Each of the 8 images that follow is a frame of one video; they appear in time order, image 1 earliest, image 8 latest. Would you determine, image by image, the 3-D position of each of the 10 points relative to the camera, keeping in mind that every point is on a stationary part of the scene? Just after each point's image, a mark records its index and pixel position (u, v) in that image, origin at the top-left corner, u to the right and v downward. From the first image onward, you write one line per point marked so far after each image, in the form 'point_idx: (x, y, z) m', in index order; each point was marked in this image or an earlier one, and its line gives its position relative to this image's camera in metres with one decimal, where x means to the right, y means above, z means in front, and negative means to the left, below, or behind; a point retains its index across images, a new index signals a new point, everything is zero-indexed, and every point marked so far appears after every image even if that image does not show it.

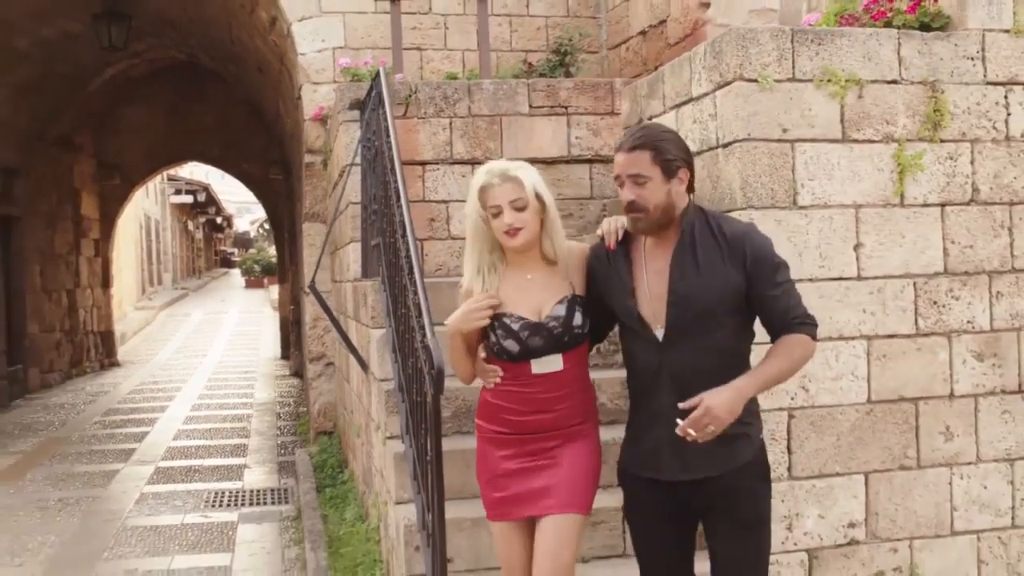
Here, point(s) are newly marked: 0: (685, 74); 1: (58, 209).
0: (+0.5, +0.6, +3.0) m
1: (-4.6, +0.8, +11.4) m
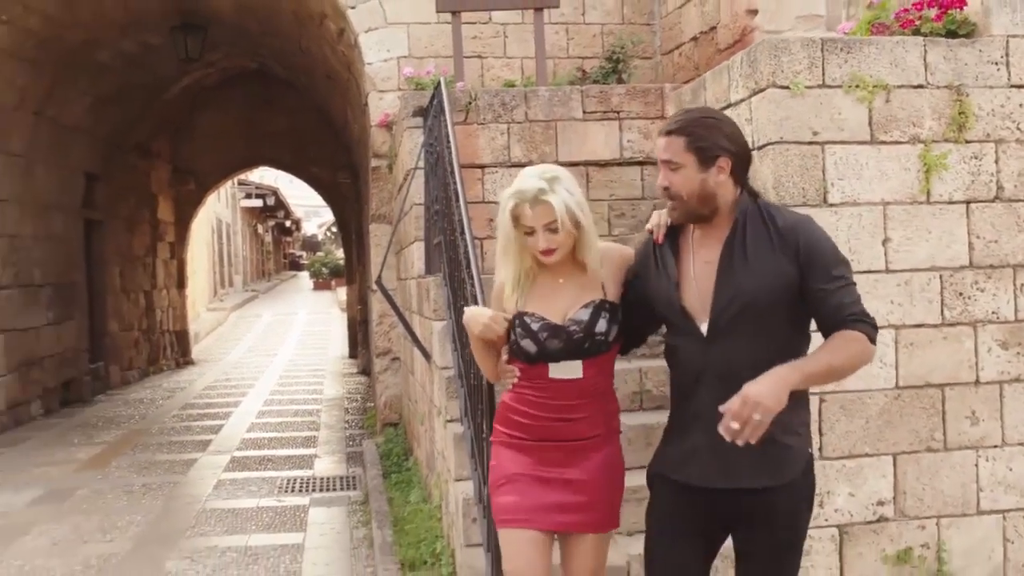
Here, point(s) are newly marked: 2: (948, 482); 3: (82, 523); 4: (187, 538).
0: (+0.6, +0.6, +3.2) m
1: (-3.9, +0.8, +11.9) m
2: (+1.1, -0.5, +3.0) m
3: (-1.8, -1.0, +4.9) m
4: (-1.3, -1.0, +4.5) m
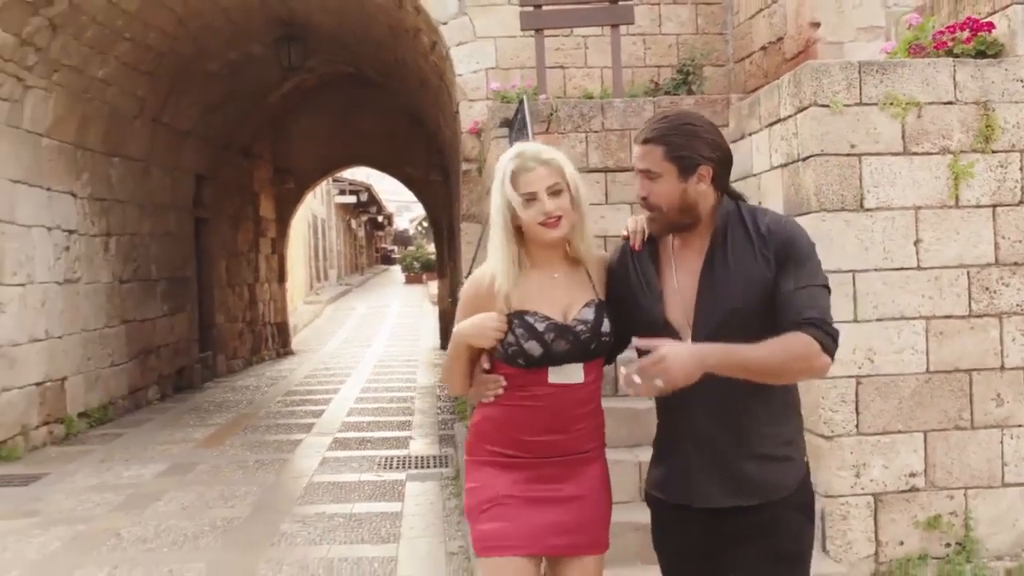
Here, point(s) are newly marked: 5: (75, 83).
0: (+0.8, +0.6, +3.6) m
1: (-3.0, +0.9, +12.6) m
2: (+1.4, -0.5, +3.3) m
3: (-1.5, -1.0, +5.4) m
4: (-0.9, -1.0, +5.1) m
5: (-2.9, +1.4, +7.6) m
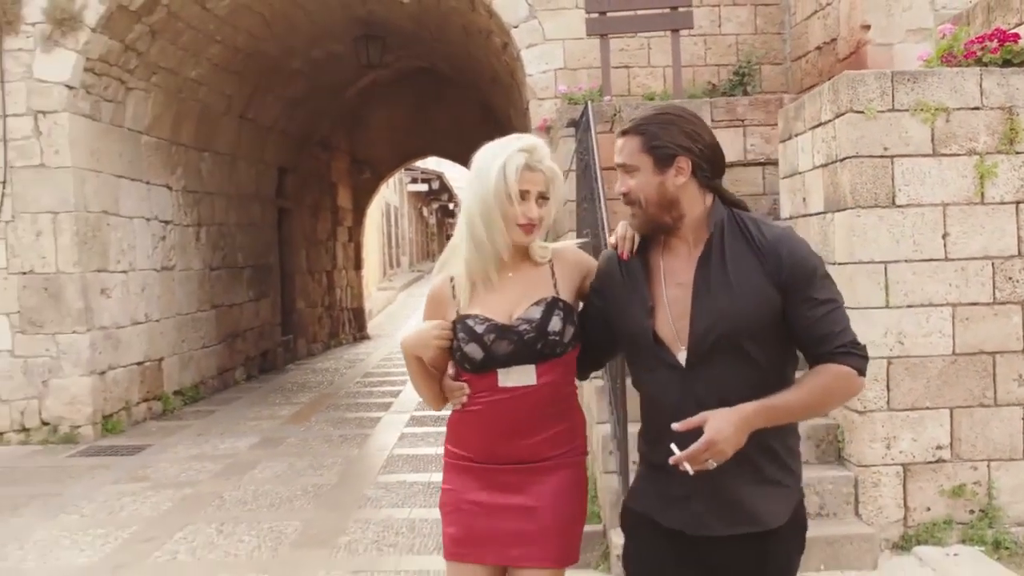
0: (+1.0, +0.6, +3.9) m
1: (-2.2, +1.0, +13.2) m
2: (+1.6, -0.5, +3.7) m
3: (-1.1, -0.9, +5.9) m
4: (-0.6, -0.9, +5.5) m
5: (-2.4, +1.5, +8.1) m
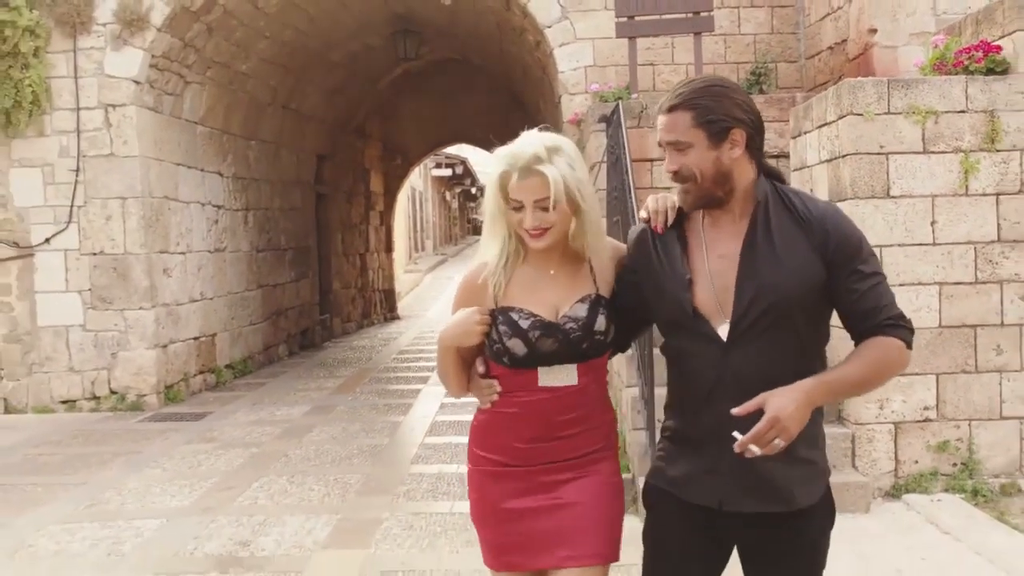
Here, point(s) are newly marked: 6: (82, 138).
0: (+1.2, +0.7, +4.4) m
1: (-1.9, +1.2, +13.8) m
2: (+1.7, -0.4, +4.2) m
3: (-0.9, -0.8, +6.5) m
4: (-0.5, -0.8, +6.1) m
5: (-2.2, +1.6, +8.7) m
6: (-2.8, +1.0, +7.4) m
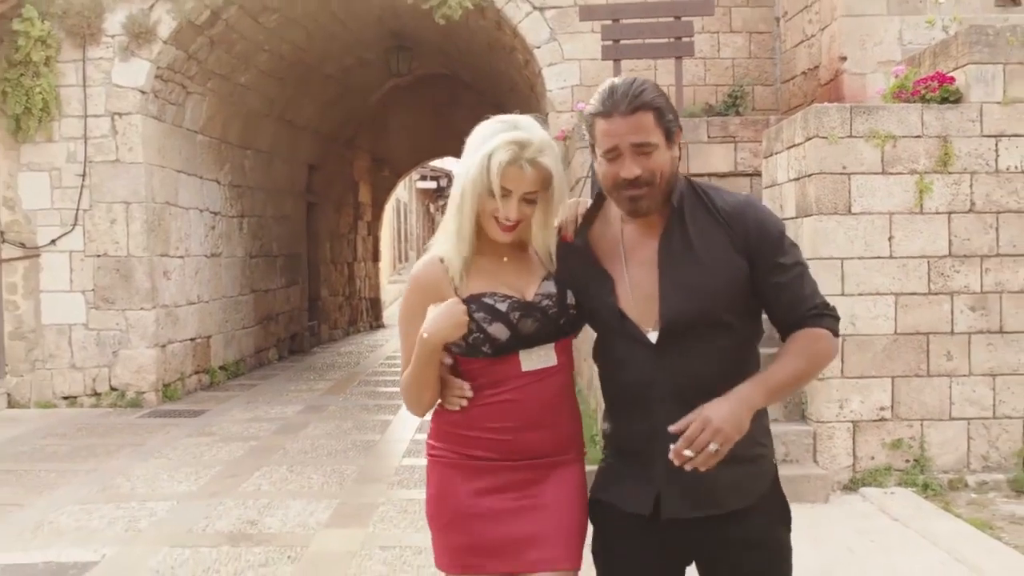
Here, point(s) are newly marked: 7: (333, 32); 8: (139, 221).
0: (+1.2, +0.7, +4.8) m
1: (-2.1, +1.1, +14.1) m
2: (+1.7, -0.4, +4.6) m
3: (-1.0, -0.8, +6.8) m
4: (-0.5, -0.8, +6.4) m
5: (-2.3, +1.6, +9.0) m
6: (-2.8, +1.0, +7.7) m
7: (-1.6, +2.3, +10.1) m
8: (-2.5, +0.5, +7.7) m
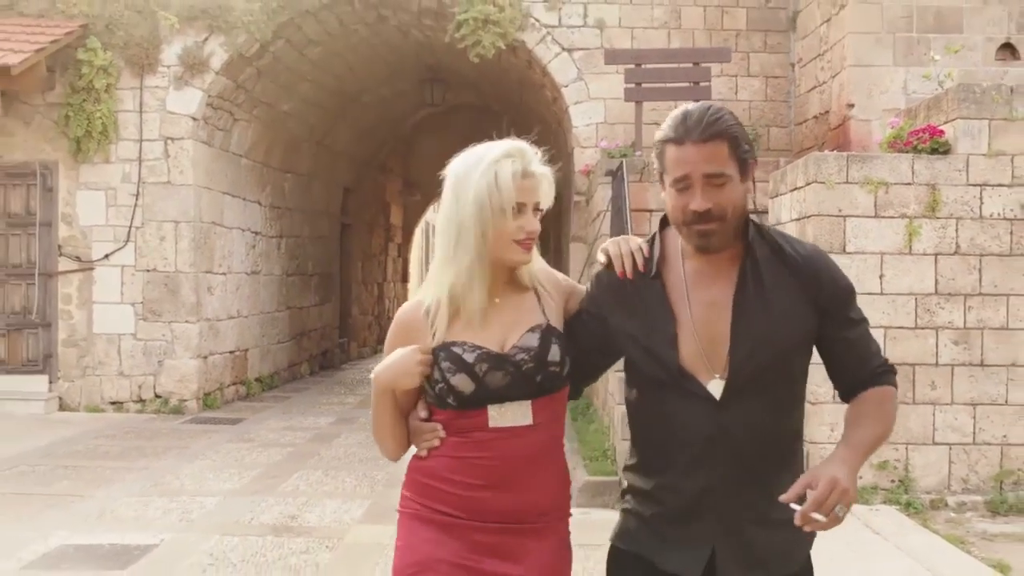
0: (+1.3, +0.5, +5.3) m
1: (-1.7, +0.9, +14.6) m
2: (+1.7, -0.6, +5.0) m
3: (-0.9, -0.9, +7.3) m
4: (-0.4, -1.0, +6.9) m
5: (-2.1, +1.5, +9.6) m
6: (-2.7, +0.9, +8.2) m
7: (-1.3, +2.1, +10.6) m
8: (-2.3, +0.4, +8.2) m
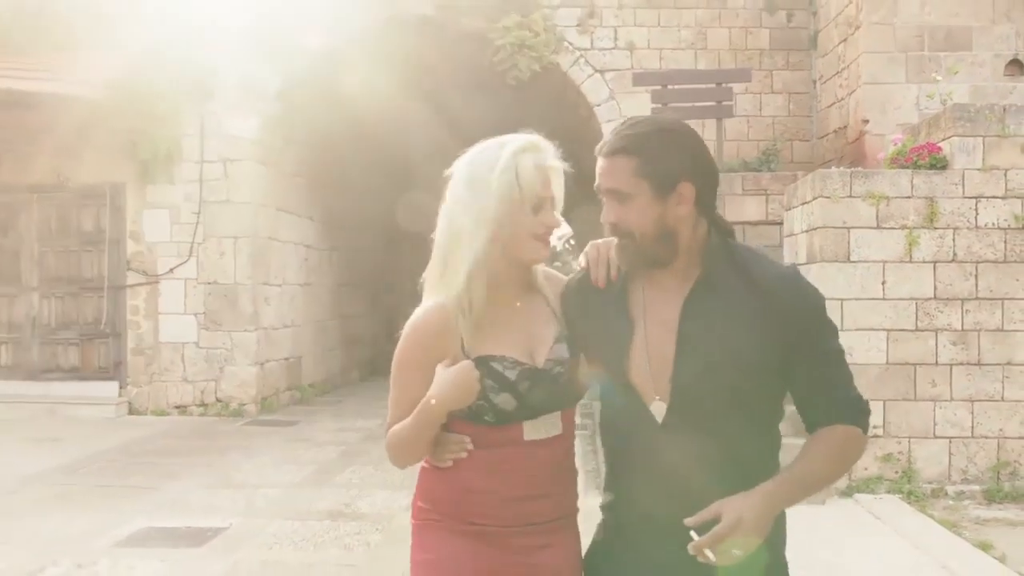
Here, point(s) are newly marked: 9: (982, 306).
0: (+1.4, +0.5, +5.7) m
1: (-1.2, +0.8, +15.1) m
2: (+1.9, -0.6, +5.4) m
3: (-0.6, -1.0, +7.8) m
4: (-0.2, -1.0, +7.4) m
5: (-1.7, +1.4, +10.1) m
6: (-2.4, +0.8, +8.8) m
7: (-0.9, +2.0, +11.1) m
8: (-2.1, +0.3, +8.8) m
9: (+2.2, -0.1, +5.4) m
